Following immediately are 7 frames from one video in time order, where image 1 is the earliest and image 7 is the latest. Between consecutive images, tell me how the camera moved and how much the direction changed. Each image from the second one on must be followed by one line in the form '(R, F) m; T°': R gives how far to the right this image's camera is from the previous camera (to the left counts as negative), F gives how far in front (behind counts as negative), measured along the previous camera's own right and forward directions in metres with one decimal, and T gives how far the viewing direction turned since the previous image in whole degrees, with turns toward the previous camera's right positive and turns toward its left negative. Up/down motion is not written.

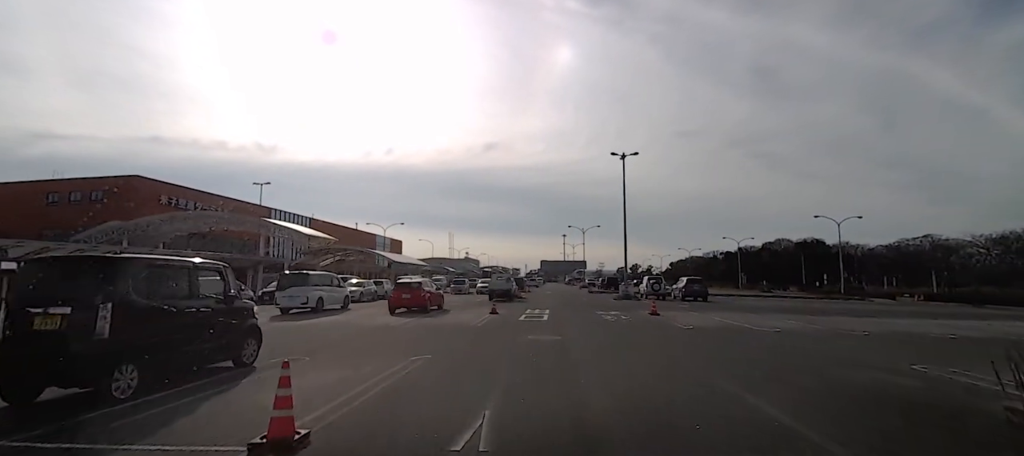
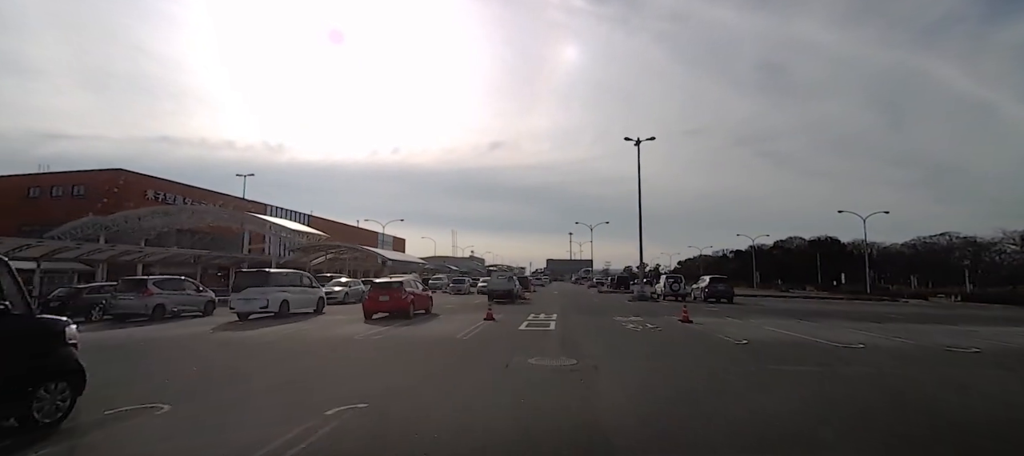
(+0.2, +2.4) m; -1°
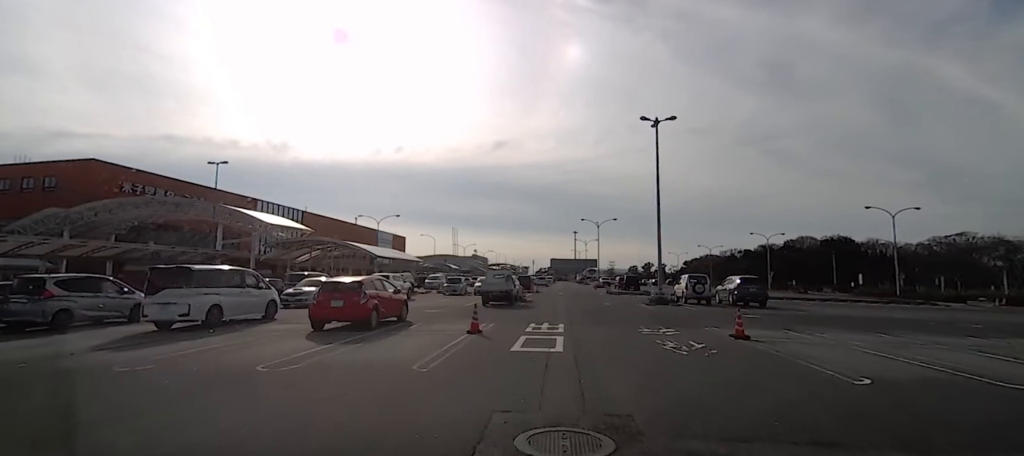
(+0.2, +2.8) m; 0°
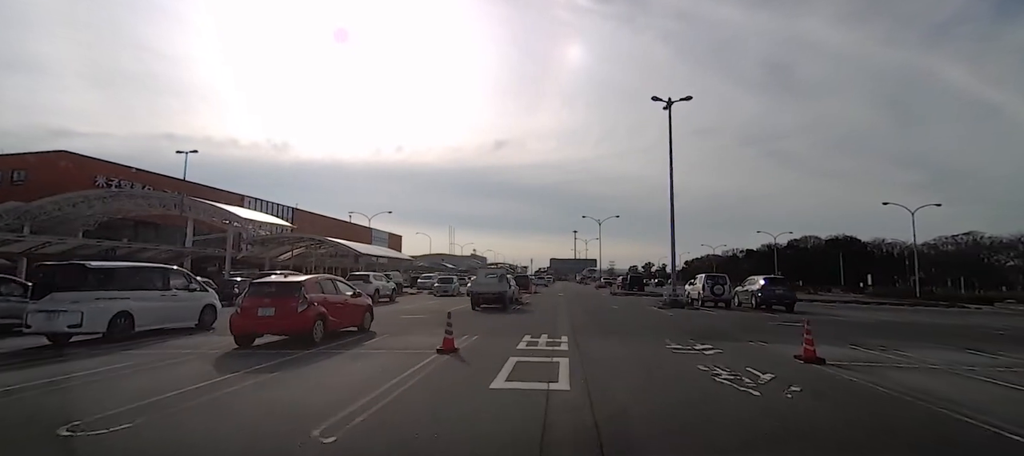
(+0.2, +2.2) m; 0°
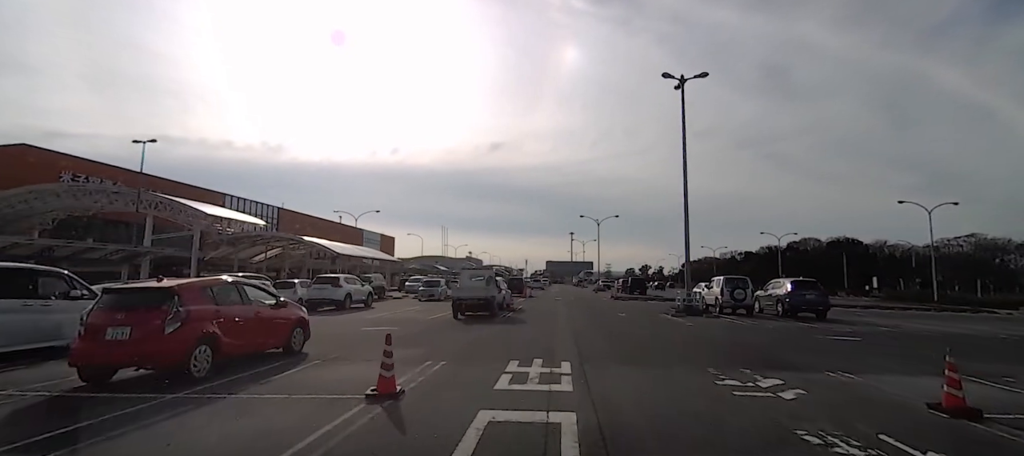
(+0.2, +2.2) m; 0°
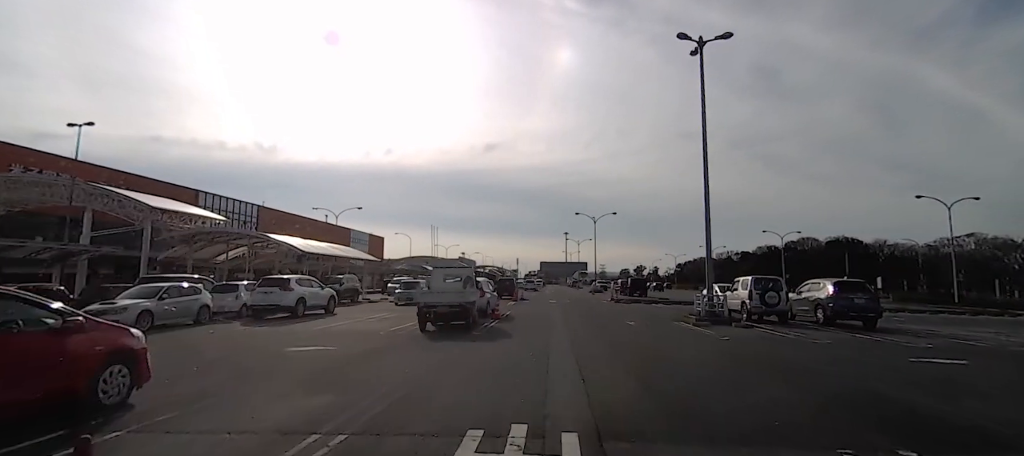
(+0.2, +2.5) m; +1°
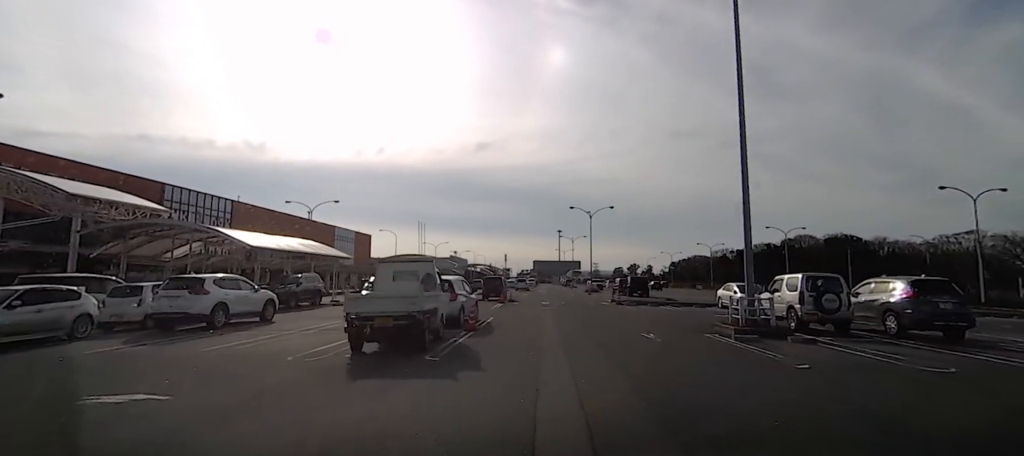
(+0.3, +2.8) m; +1°
